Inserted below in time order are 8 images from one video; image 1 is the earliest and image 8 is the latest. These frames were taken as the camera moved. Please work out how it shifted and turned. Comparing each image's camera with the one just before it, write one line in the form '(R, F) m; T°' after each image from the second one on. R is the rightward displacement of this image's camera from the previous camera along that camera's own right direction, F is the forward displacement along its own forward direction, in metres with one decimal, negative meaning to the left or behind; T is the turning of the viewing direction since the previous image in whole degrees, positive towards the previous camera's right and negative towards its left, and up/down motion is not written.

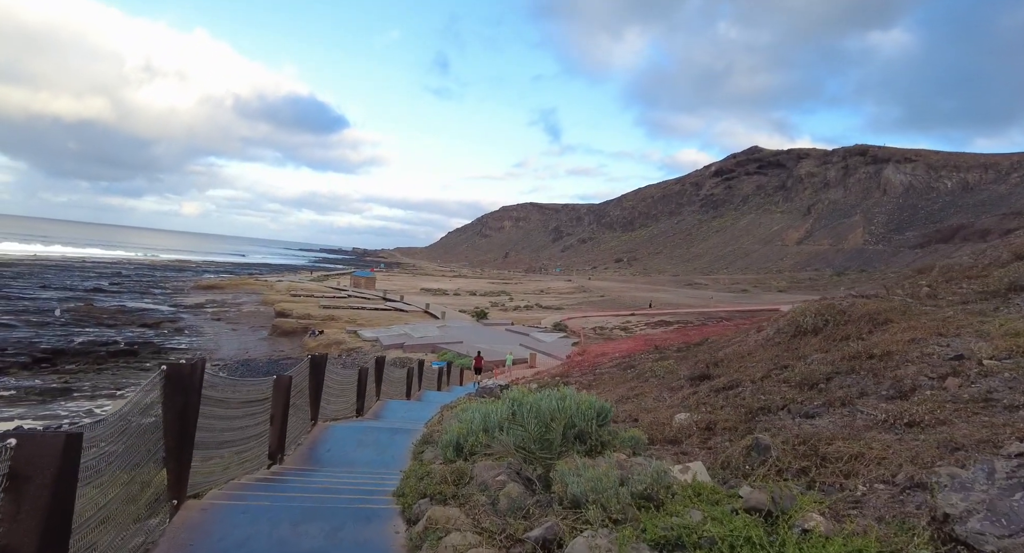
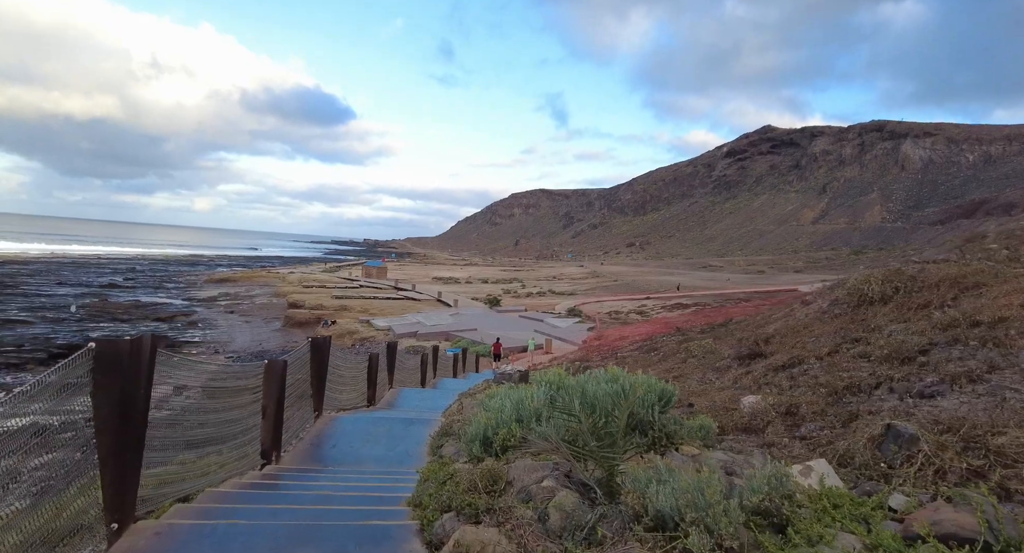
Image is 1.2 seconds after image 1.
(-0.1, +0.8) m; -1°
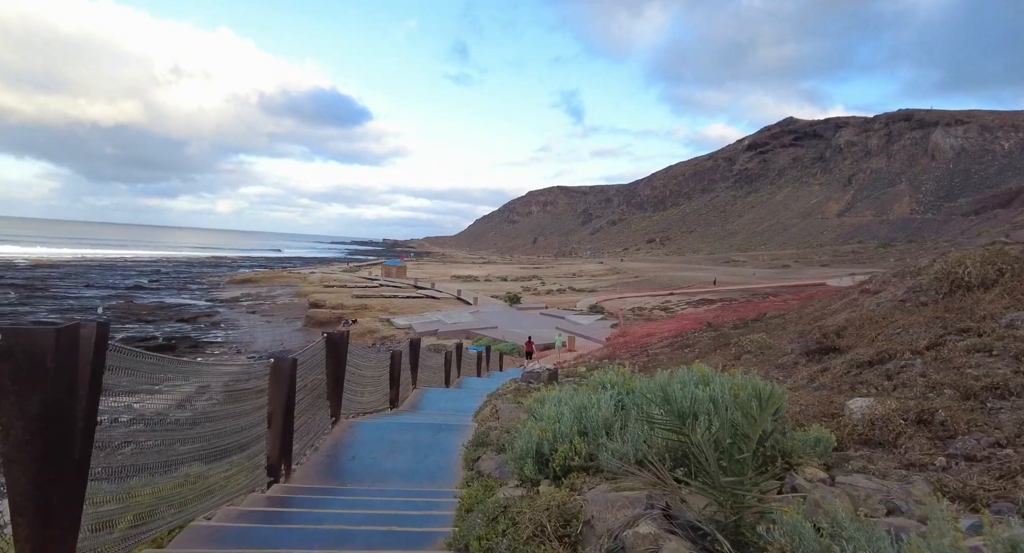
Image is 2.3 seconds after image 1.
(-0.2, +0.7) m; -2°
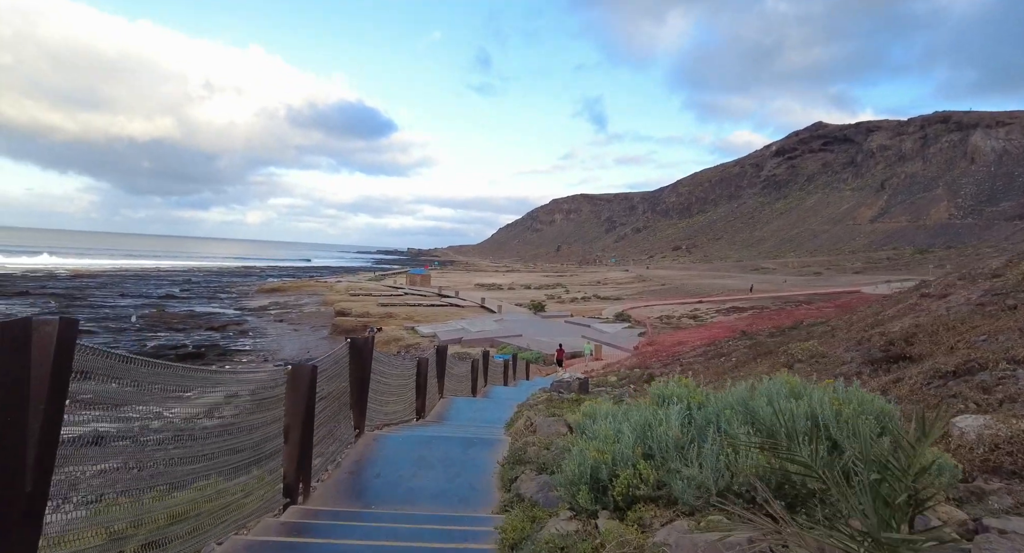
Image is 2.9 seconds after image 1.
(-0.1, +0.4) m; -2°
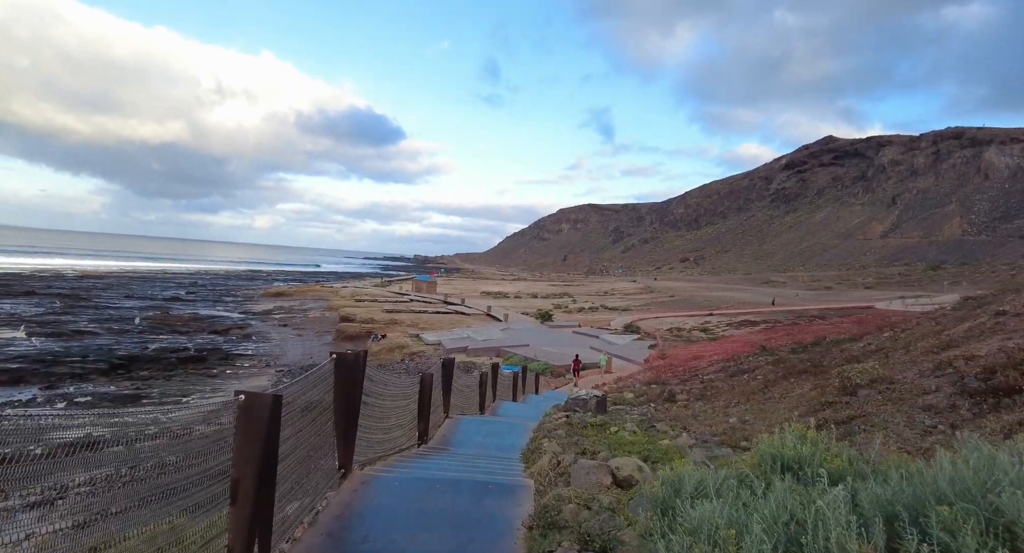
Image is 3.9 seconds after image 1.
(-0.1, +0.9) m; -1°
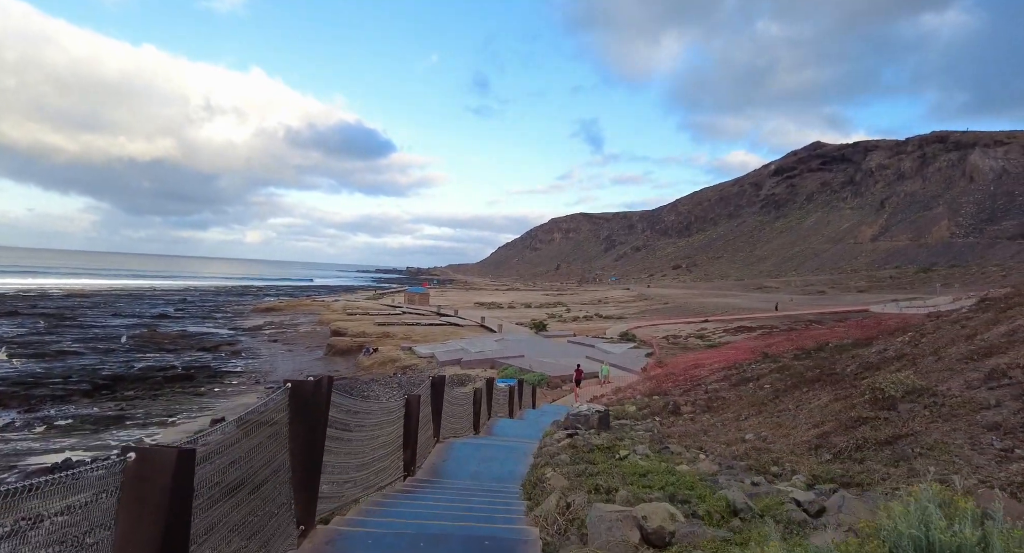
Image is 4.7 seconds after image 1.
(0.0, +0.7) m; +1°
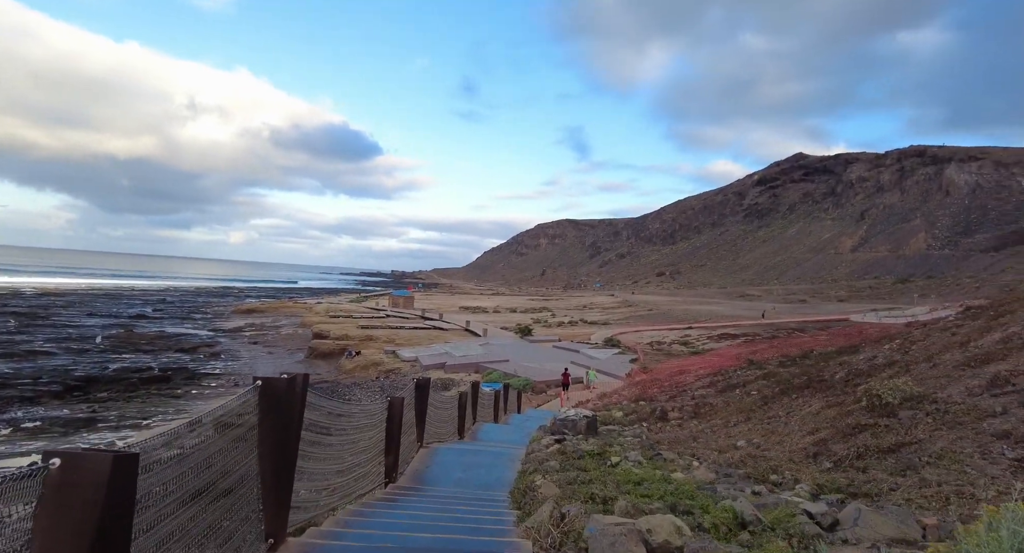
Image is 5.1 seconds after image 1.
(-0.1, +0.2) m; +1°
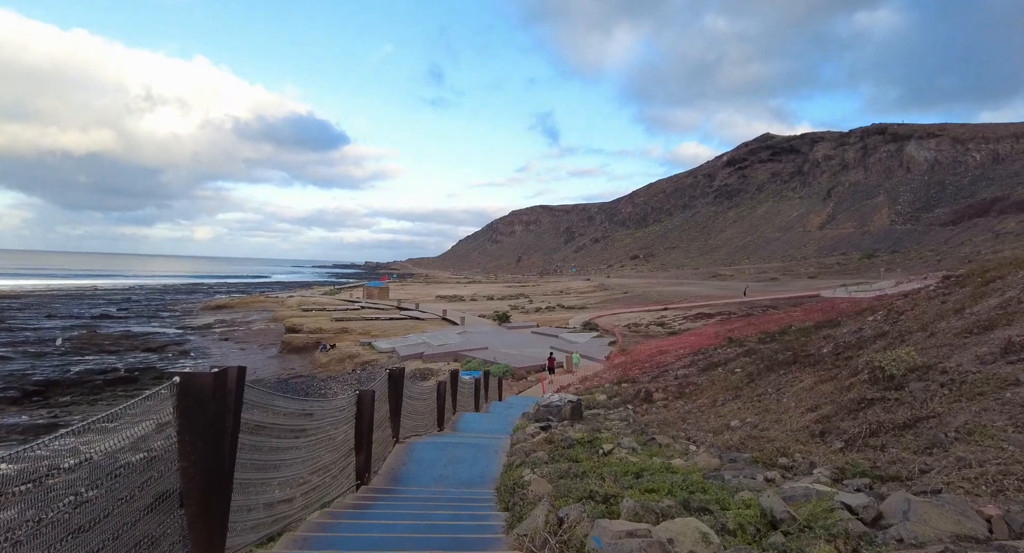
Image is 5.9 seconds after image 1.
(0.0, +0.5) m; +2°
